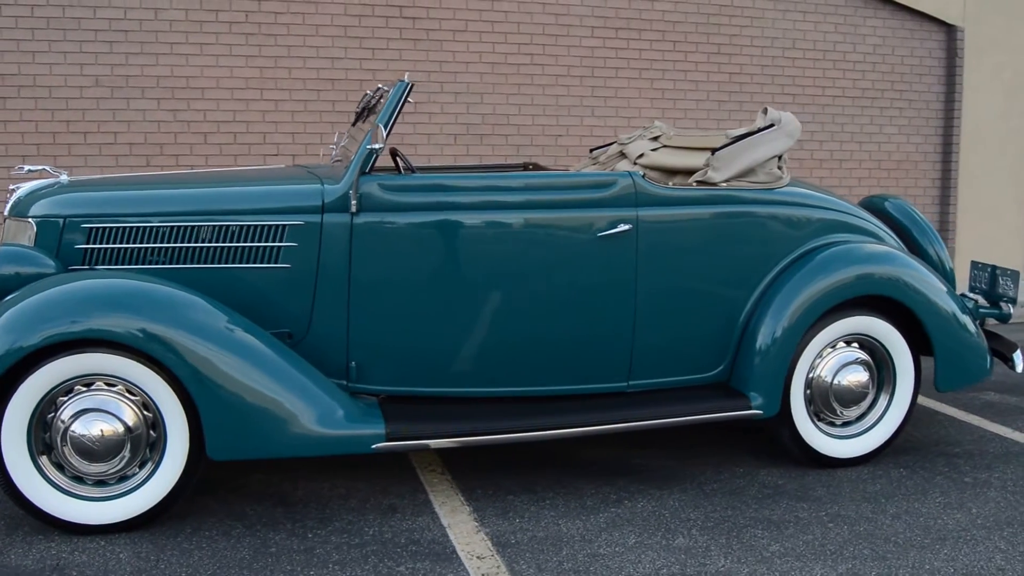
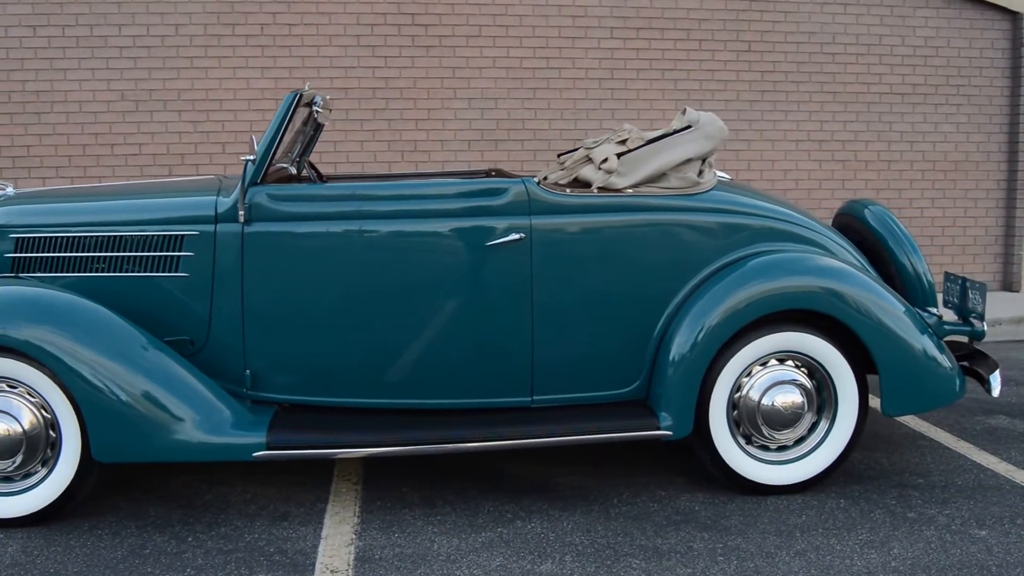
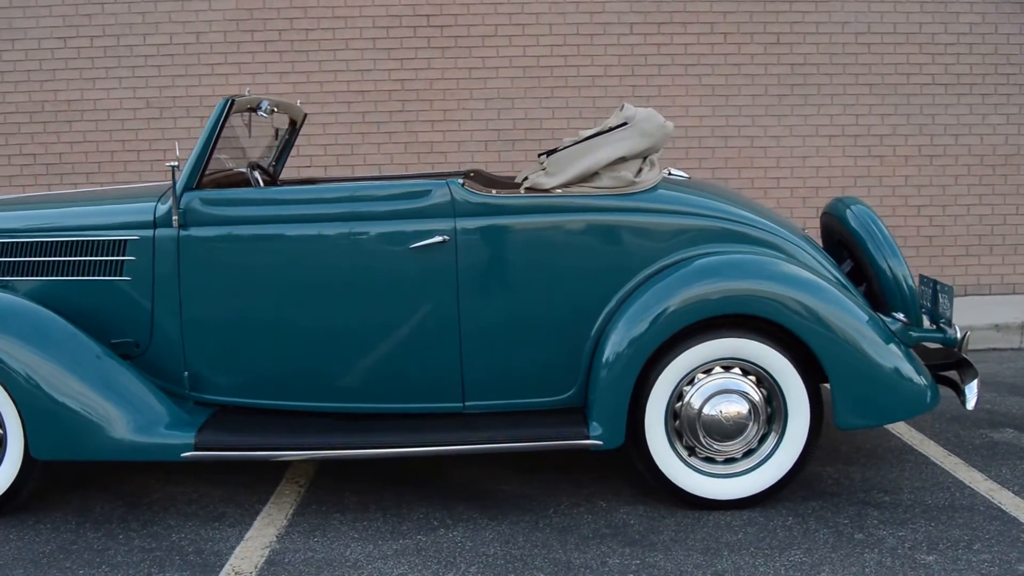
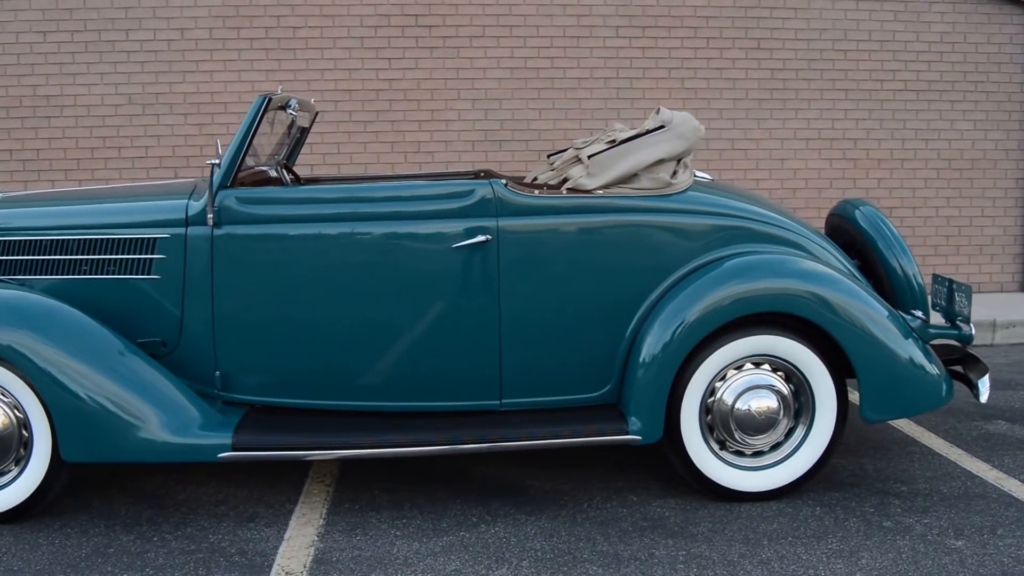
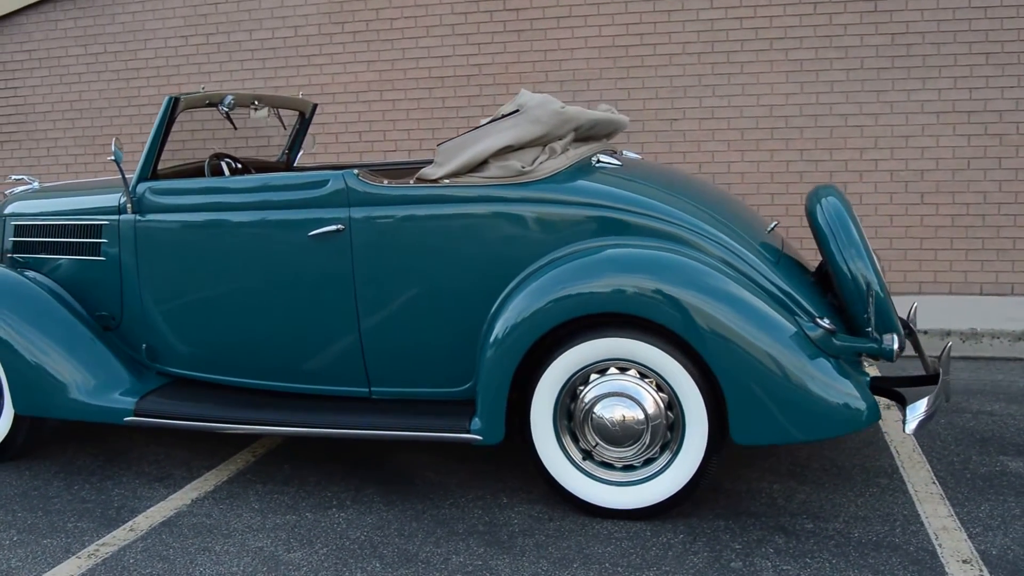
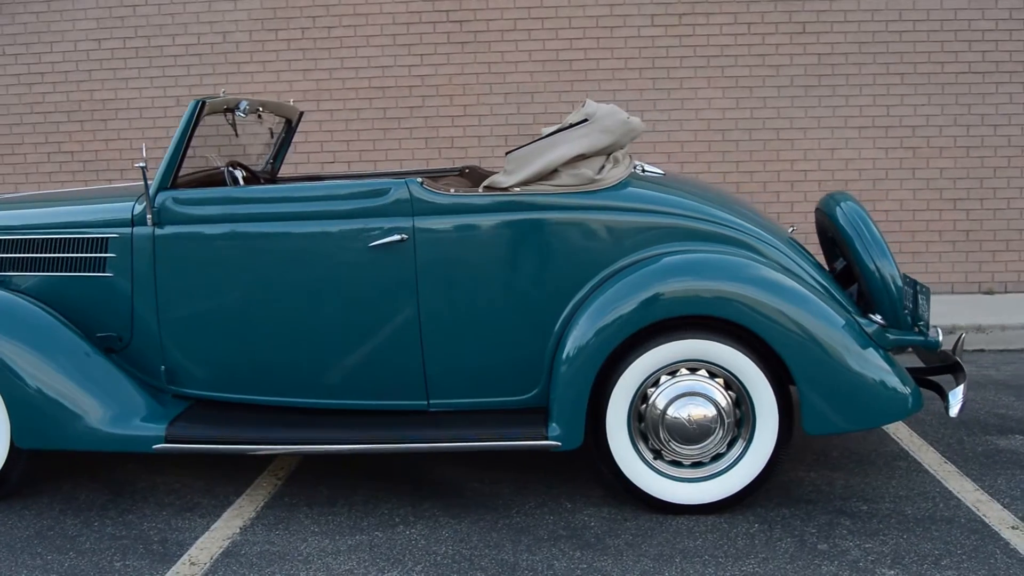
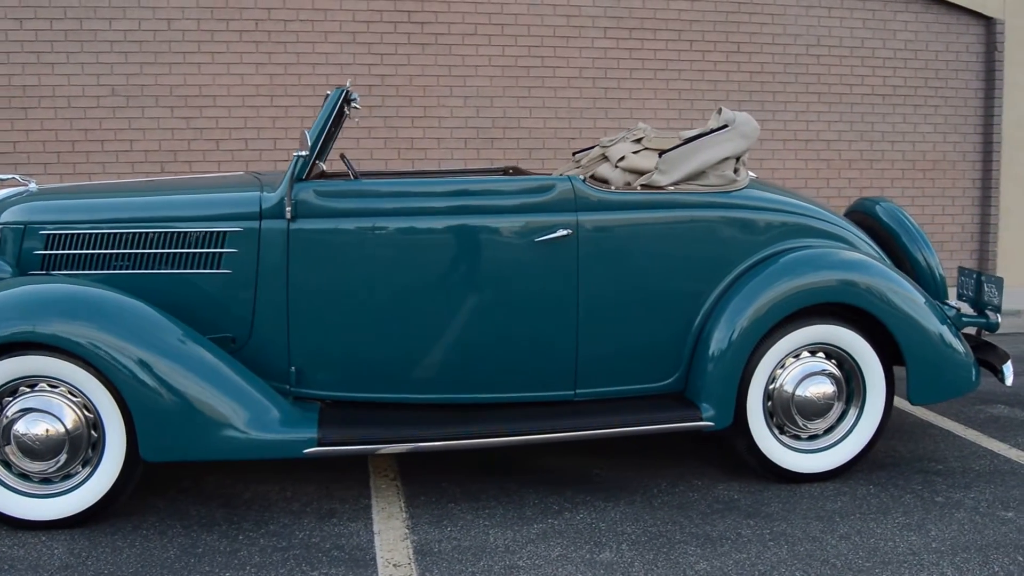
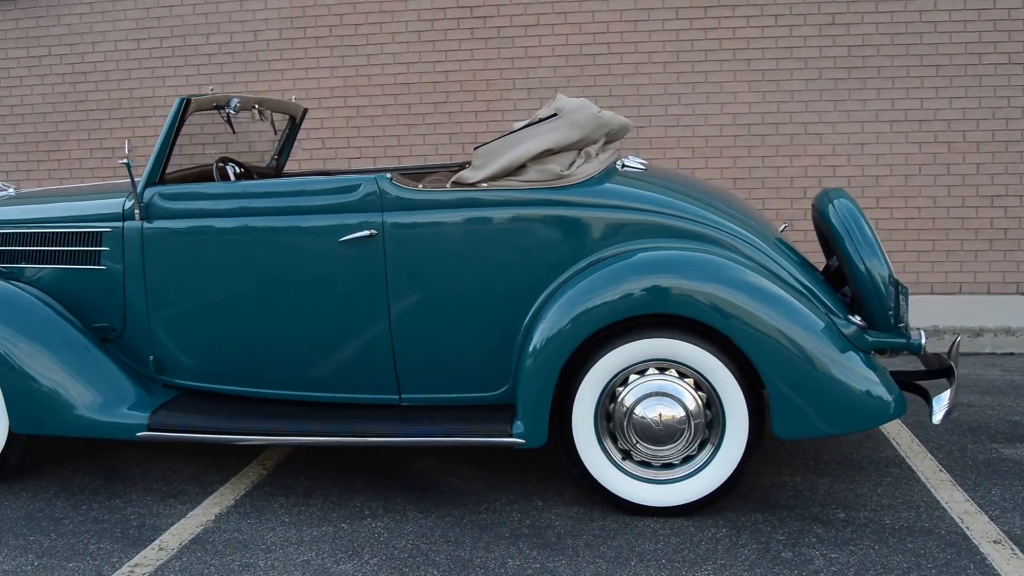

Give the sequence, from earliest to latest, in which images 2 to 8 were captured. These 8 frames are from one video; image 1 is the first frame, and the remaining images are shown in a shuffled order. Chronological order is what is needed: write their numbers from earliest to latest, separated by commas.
7, 2, 4, 3, 6, 8, 5
